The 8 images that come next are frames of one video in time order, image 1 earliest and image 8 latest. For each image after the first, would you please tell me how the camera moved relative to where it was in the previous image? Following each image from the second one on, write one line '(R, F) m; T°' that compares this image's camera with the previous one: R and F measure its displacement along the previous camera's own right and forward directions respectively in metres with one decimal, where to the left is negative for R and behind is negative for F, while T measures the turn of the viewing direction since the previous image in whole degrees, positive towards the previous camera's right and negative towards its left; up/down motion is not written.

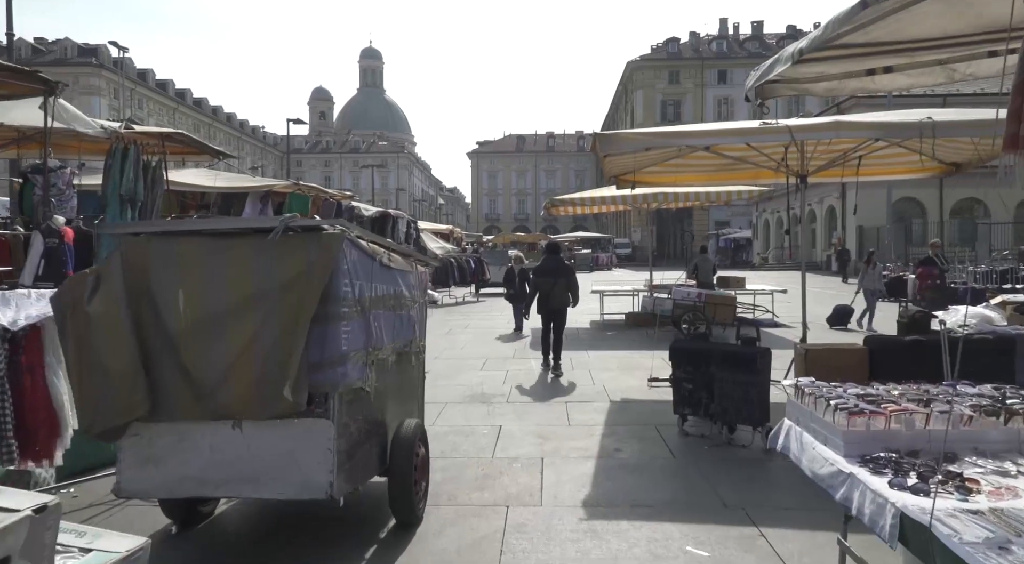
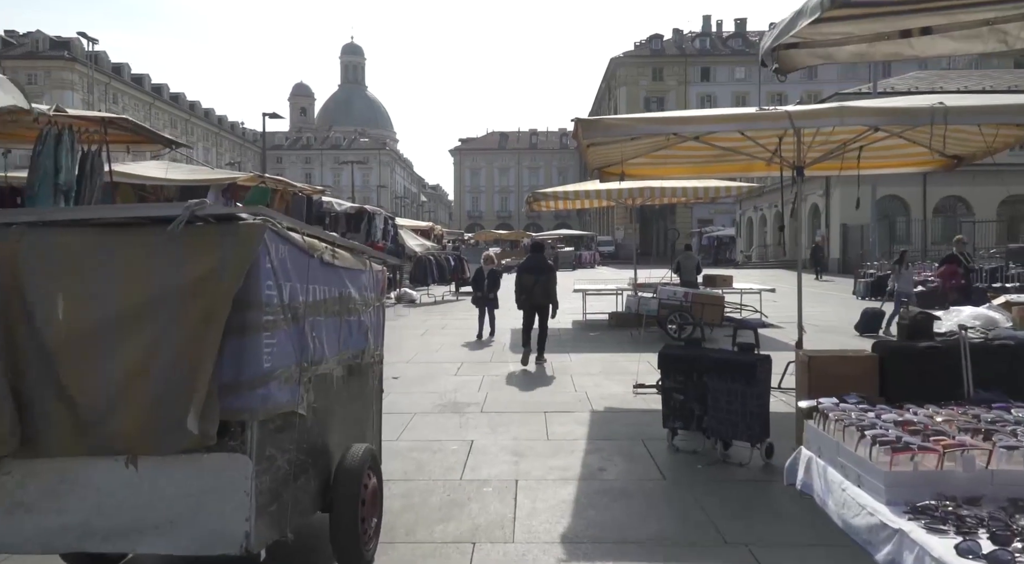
(+0.1, +0.6) m; +1°
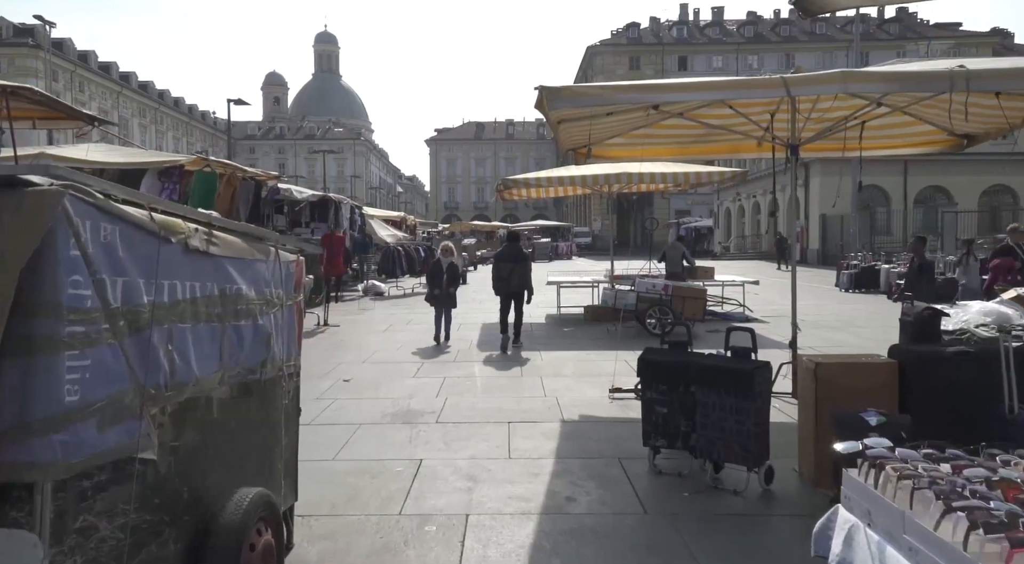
(+0.2, +0.8) m; +2°
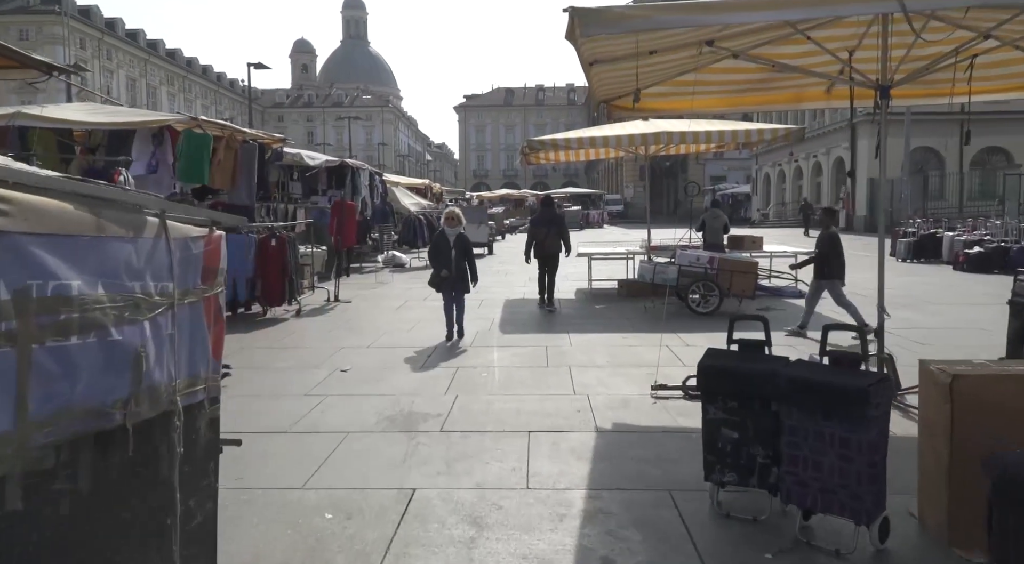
(+0.1, +1.2) m; -3°
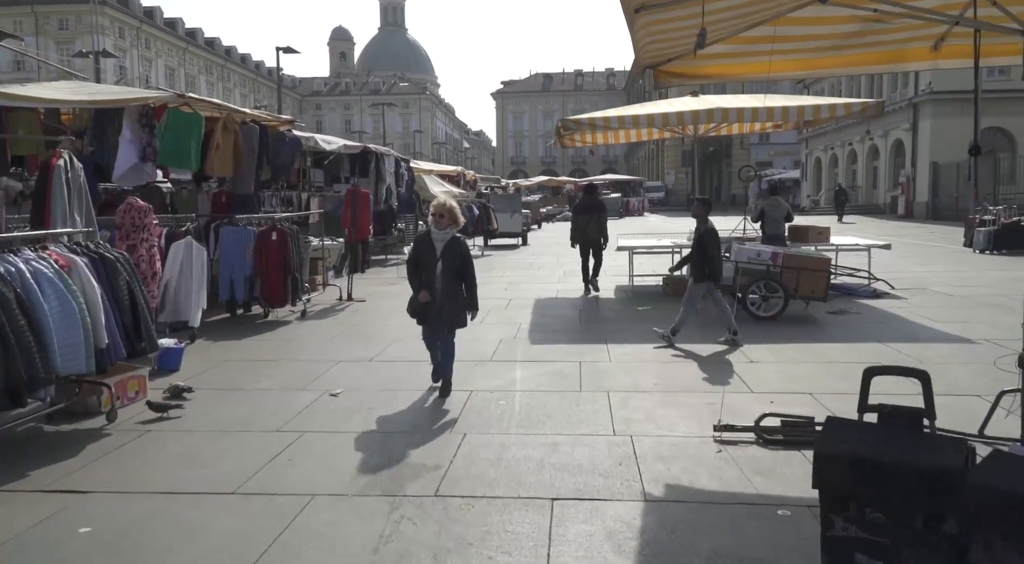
(+0.1, +1.3) m; -3°
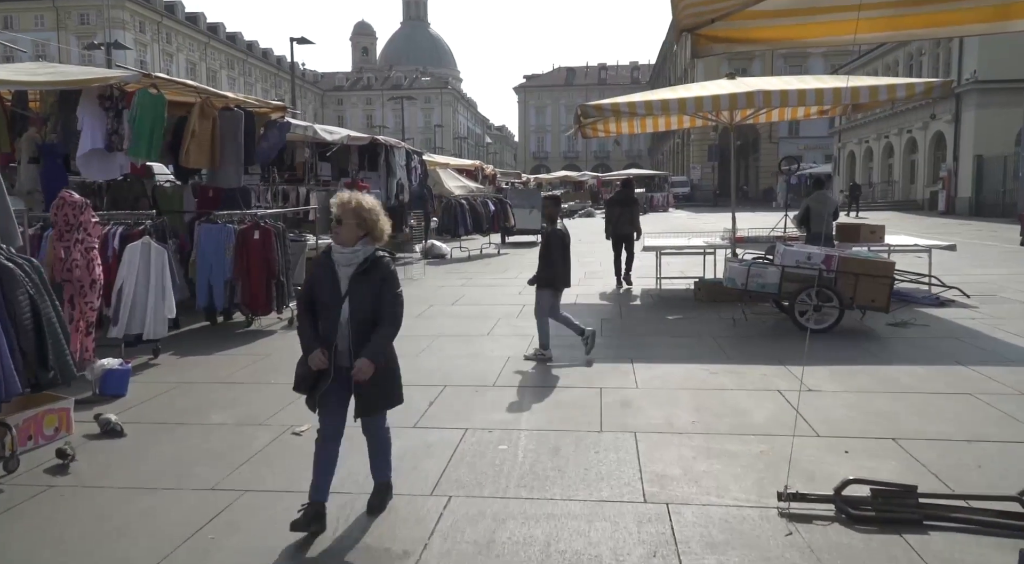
(+0.1, +1.1) m; -2°
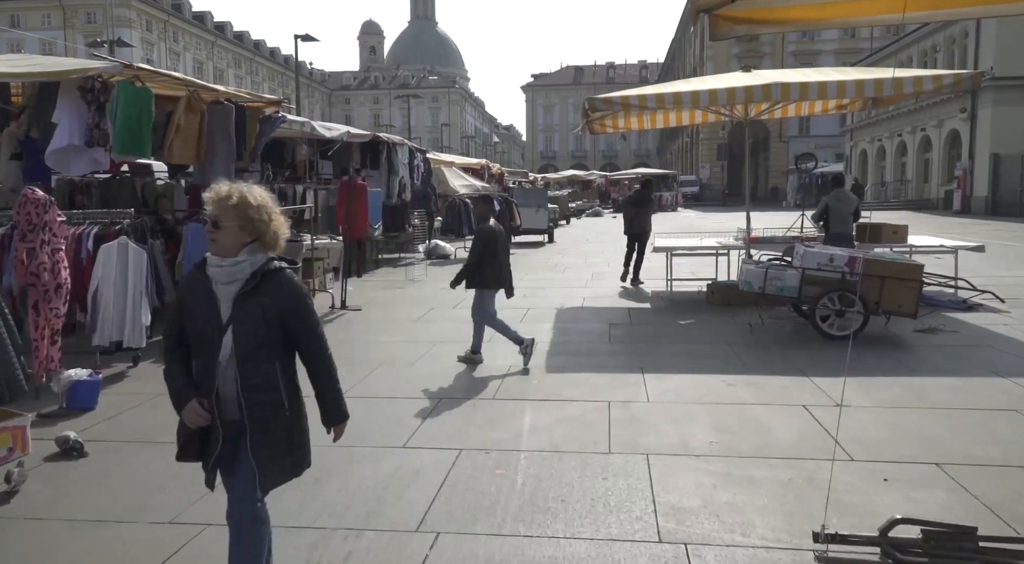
(+0.1, +0.4) m; -1°
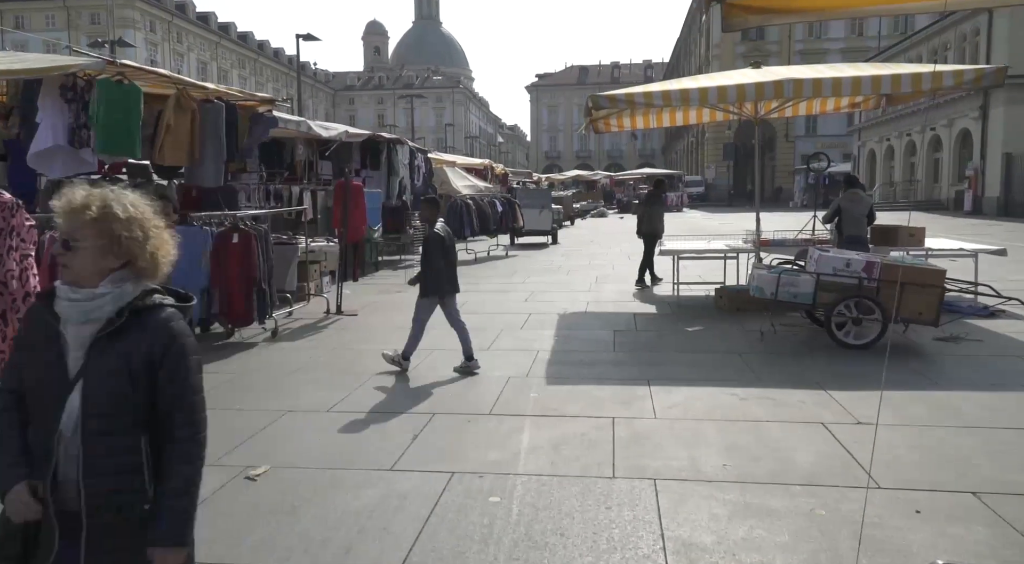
(0.0, +0.3) m; 0°
